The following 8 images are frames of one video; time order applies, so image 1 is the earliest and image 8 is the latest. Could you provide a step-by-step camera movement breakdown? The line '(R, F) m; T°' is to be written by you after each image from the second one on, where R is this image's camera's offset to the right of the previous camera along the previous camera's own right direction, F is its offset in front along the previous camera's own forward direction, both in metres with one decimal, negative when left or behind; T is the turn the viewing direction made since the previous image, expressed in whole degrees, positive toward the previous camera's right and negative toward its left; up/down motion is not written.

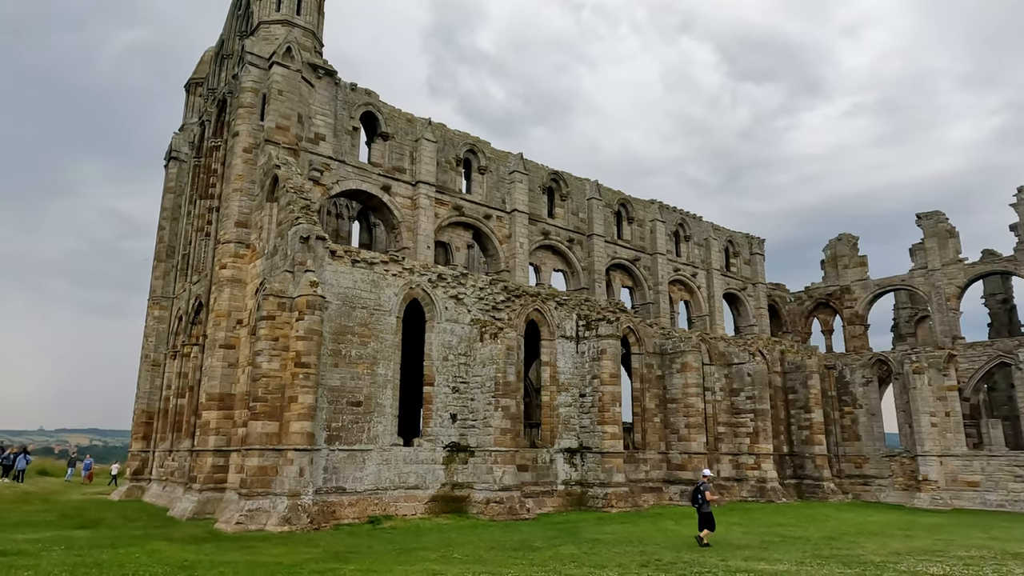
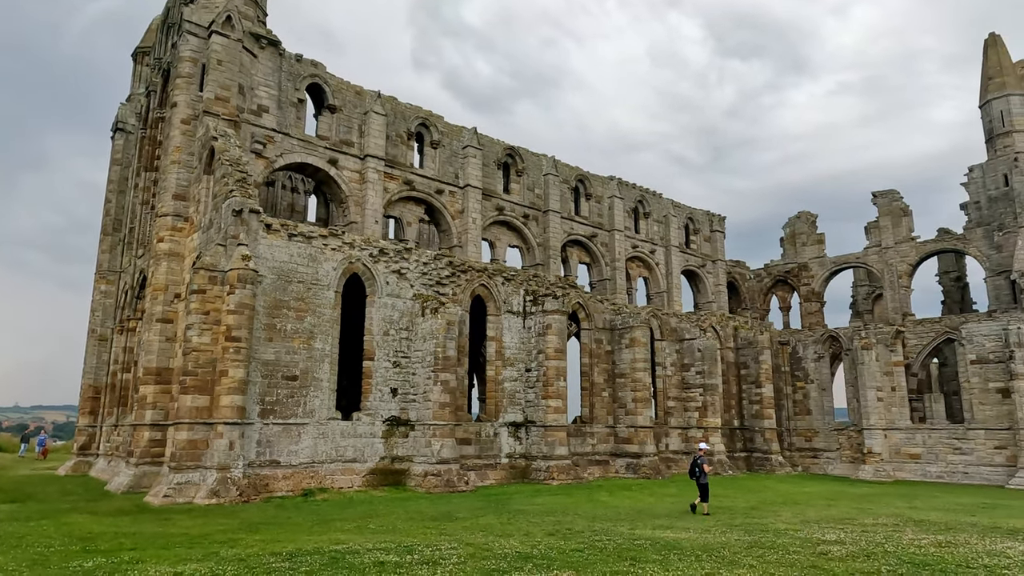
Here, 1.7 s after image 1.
(+1.2, 0.0) m; +2°
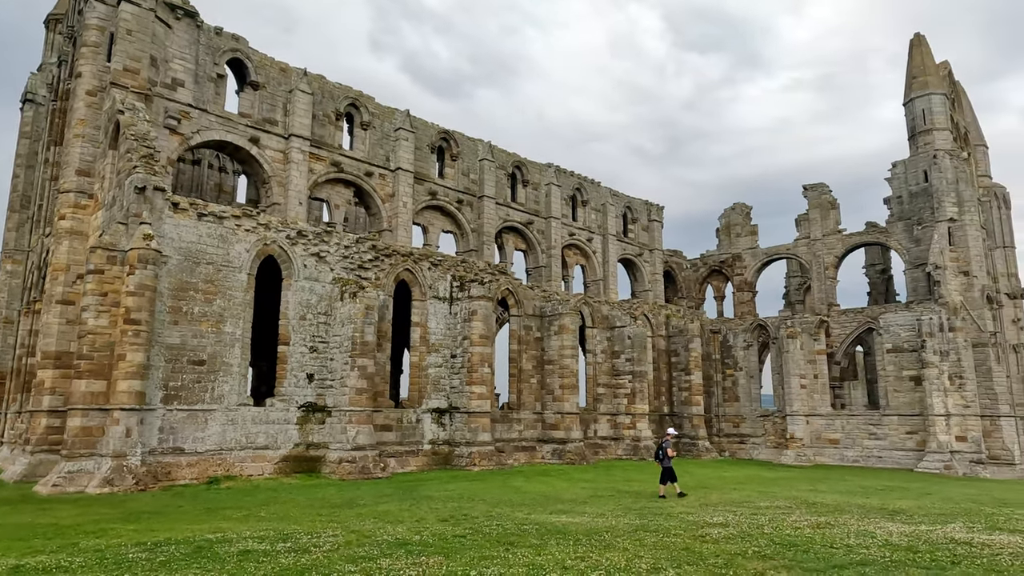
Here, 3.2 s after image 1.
(+1.0, +0.1) m; +4°
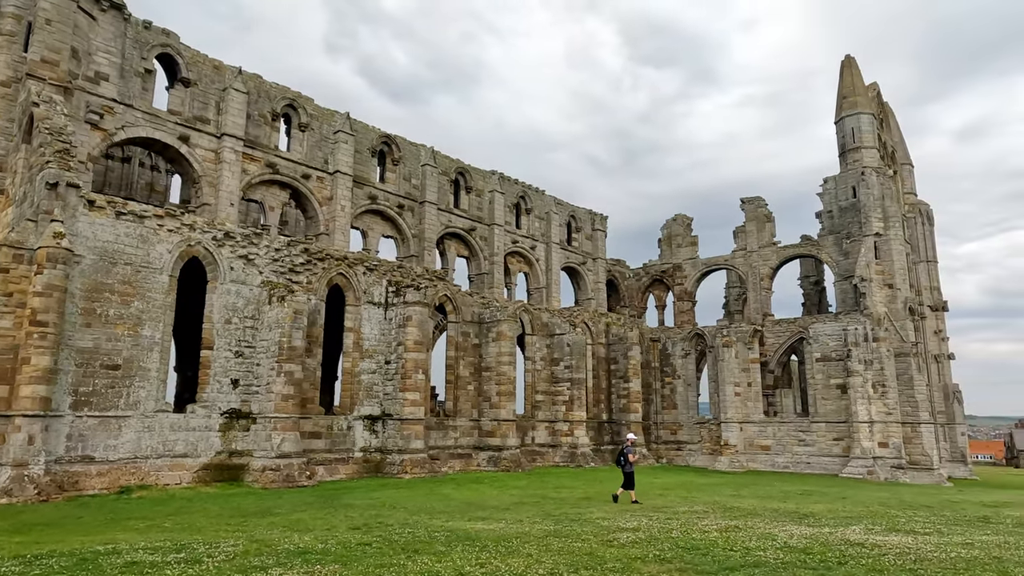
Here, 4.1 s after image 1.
(+0.6, 0.0) m; +4°
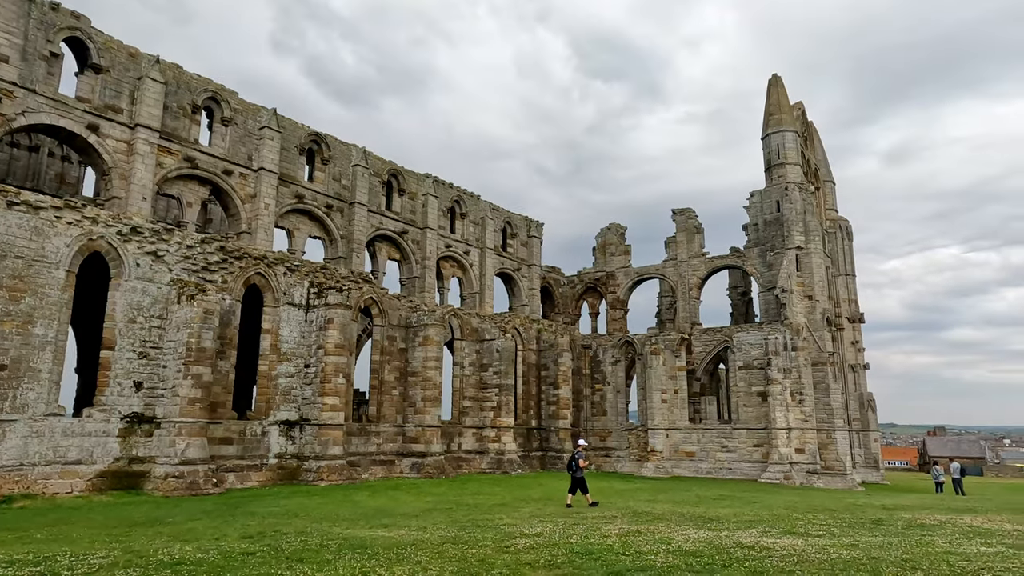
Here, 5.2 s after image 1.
(+0.6, +0.1) m; +5°
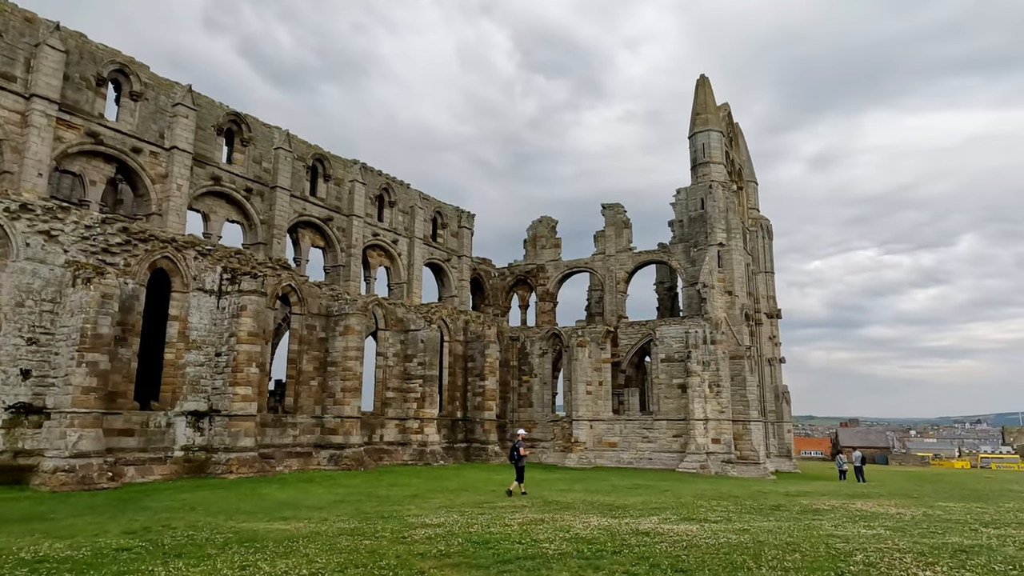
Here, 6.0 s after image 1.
(+0.5, +0.1) m; +5°
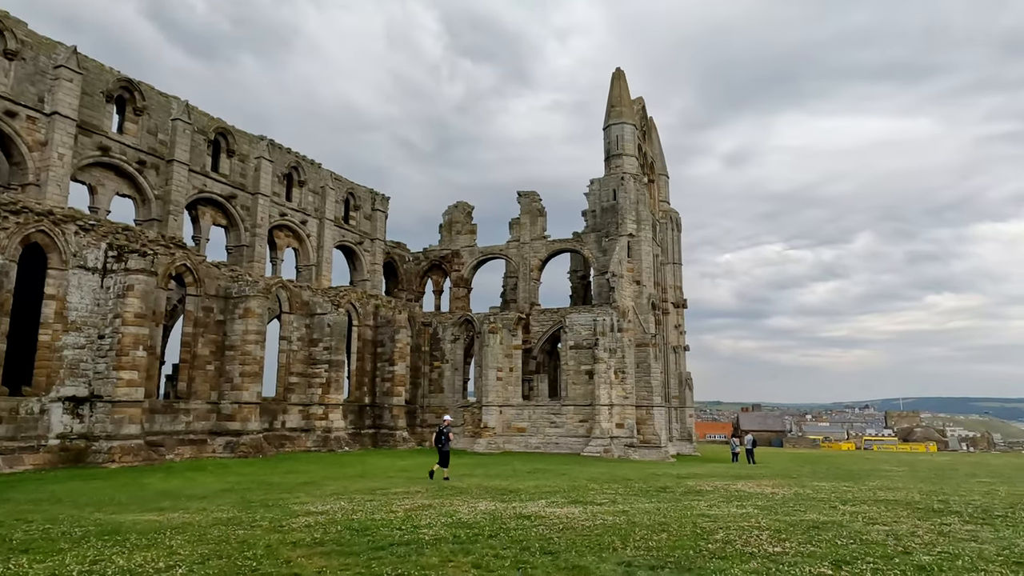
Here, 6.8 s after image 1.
(+0.5, 0.0) m; +7°
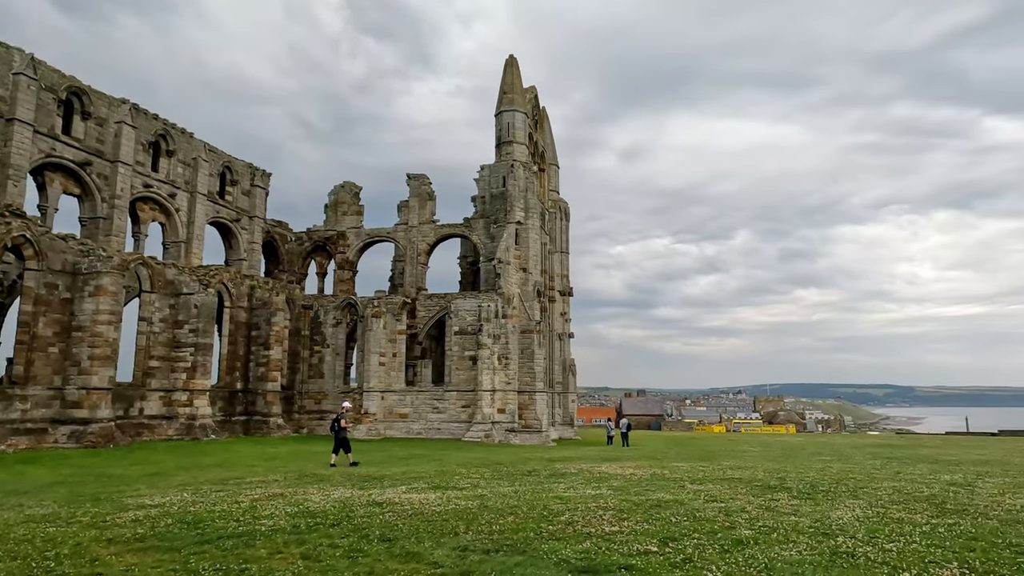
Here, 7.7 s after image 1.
(+0.5, +0.1) m; +9°
